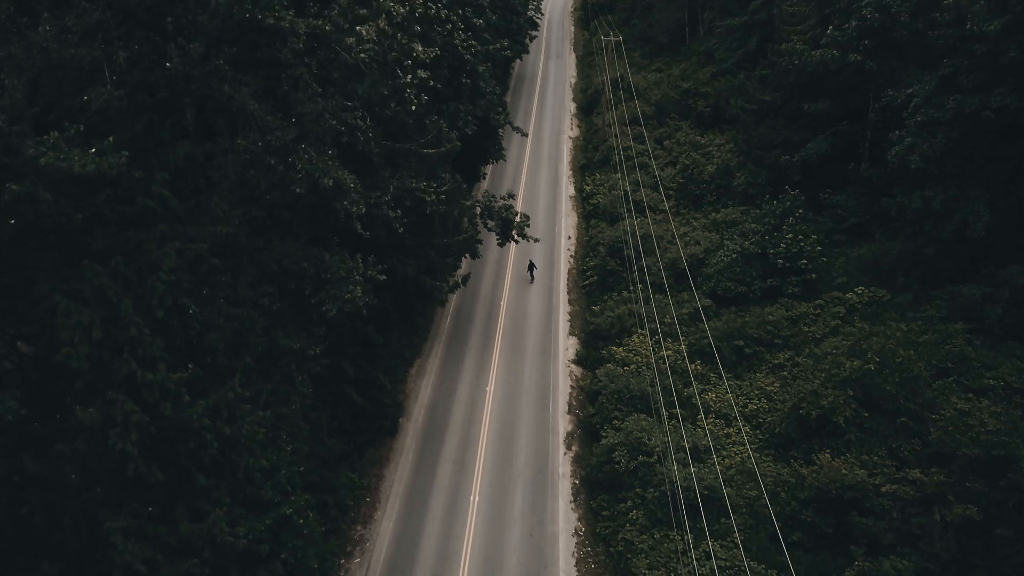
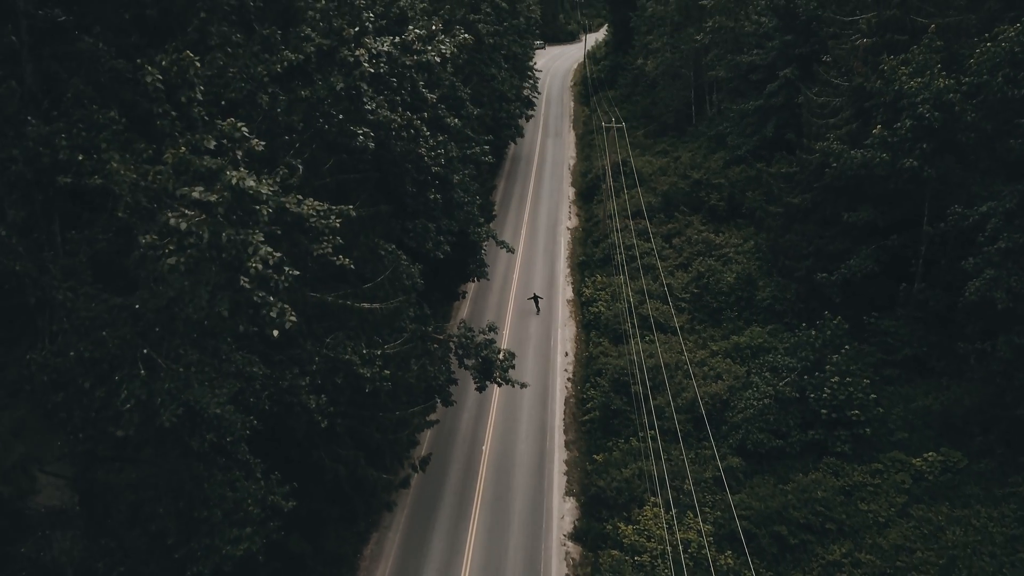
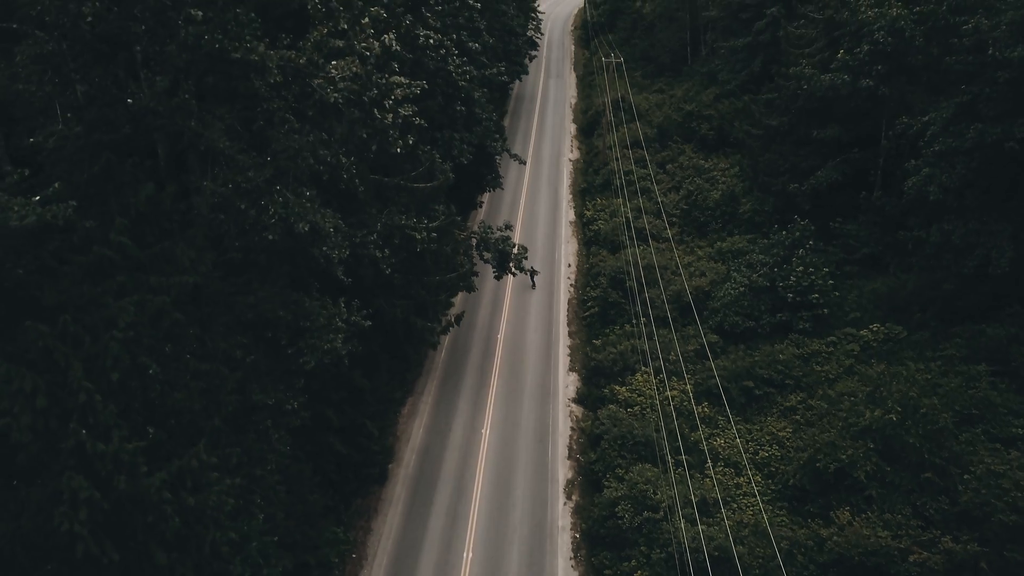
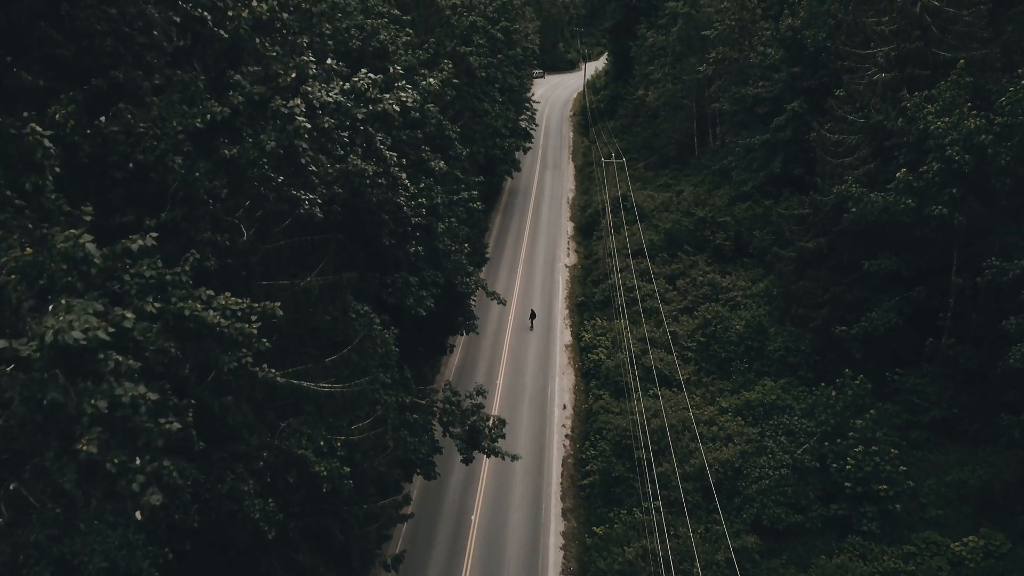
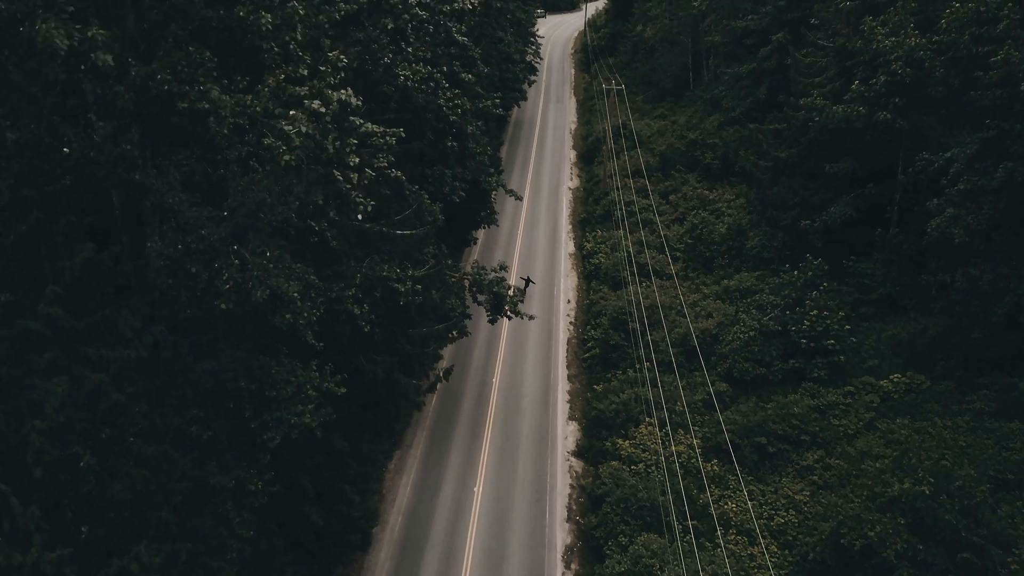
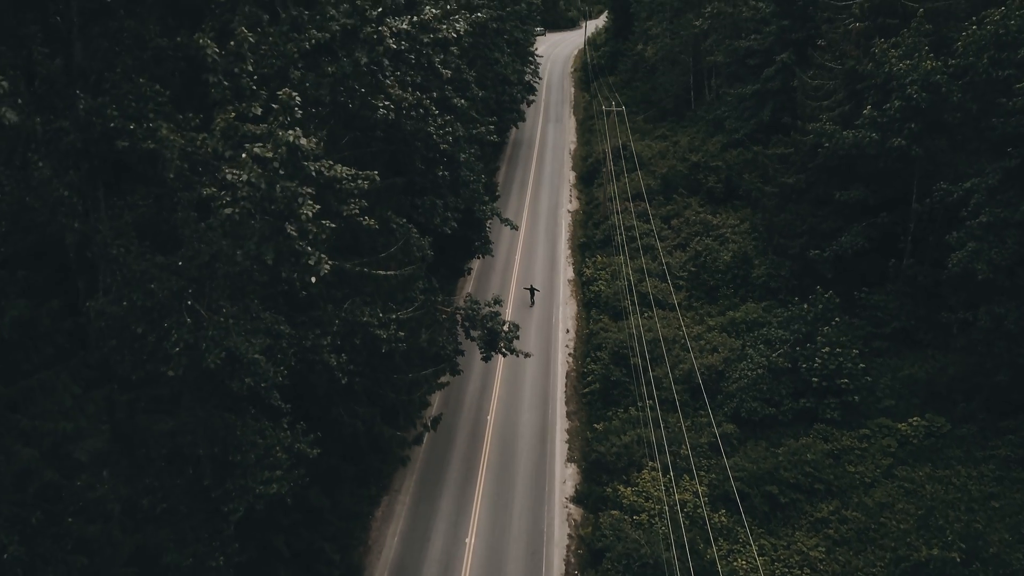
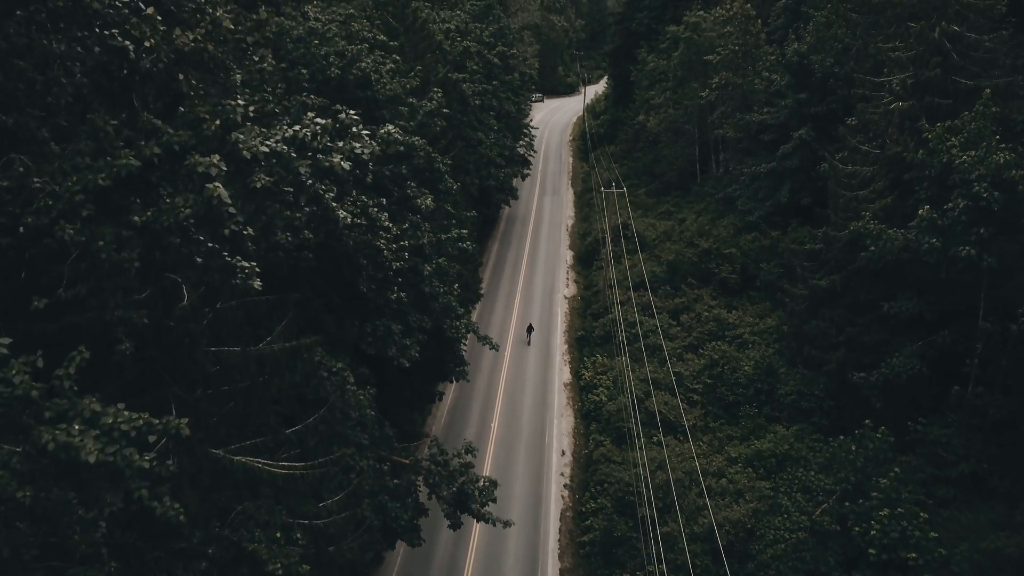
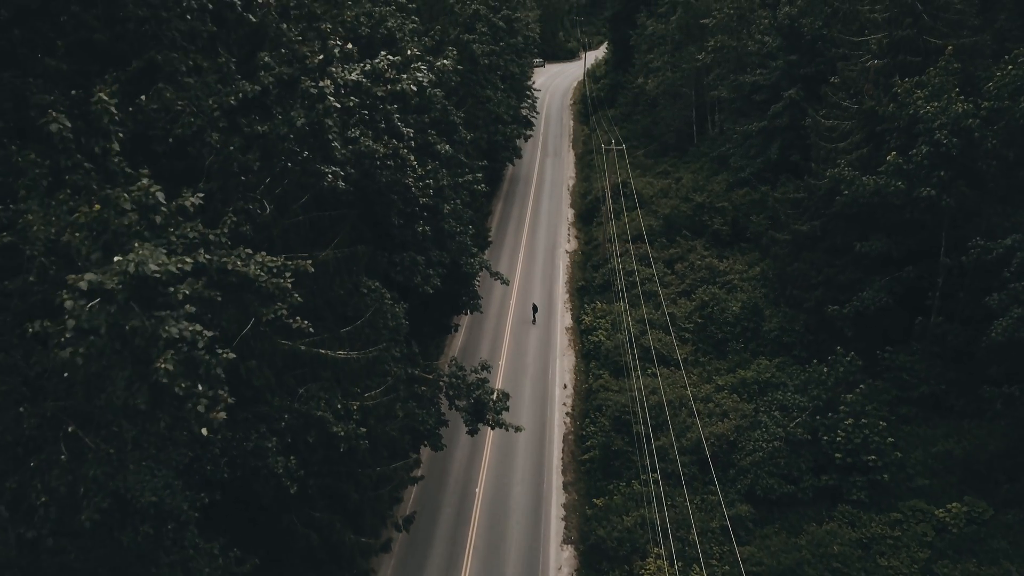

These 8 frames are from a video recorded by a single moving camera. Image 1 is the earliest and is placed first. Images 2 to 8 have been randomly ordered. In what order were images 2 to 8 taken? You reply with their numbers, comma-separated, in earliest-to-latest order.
3, 5, 6, 2, 8, 4, 7
